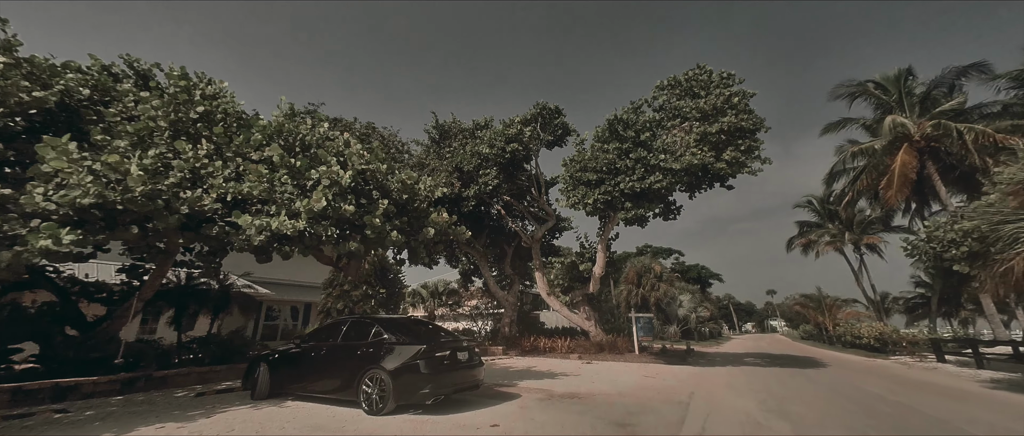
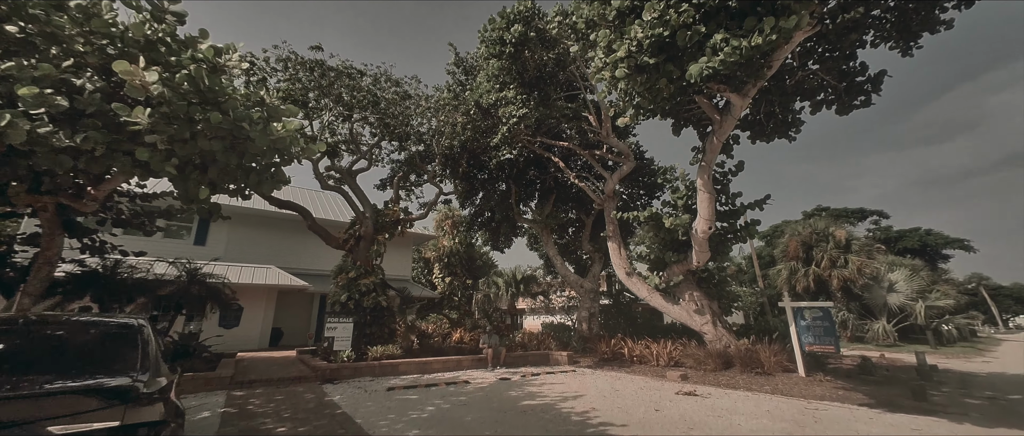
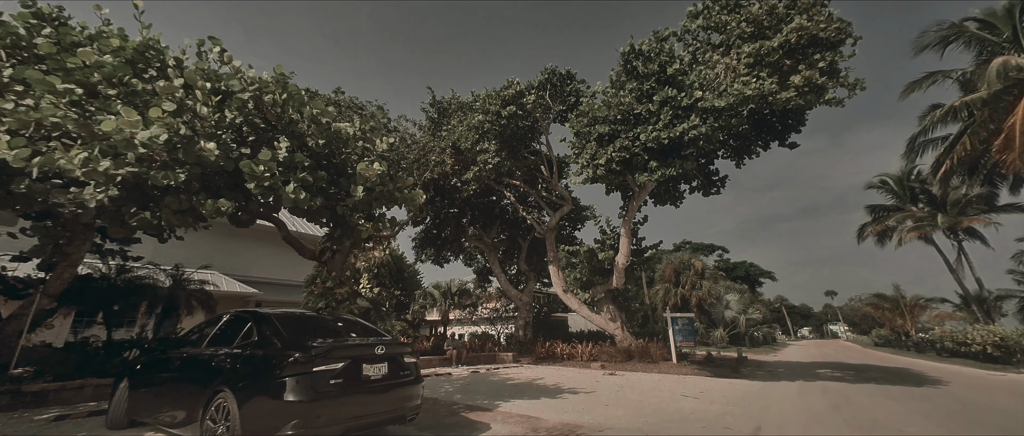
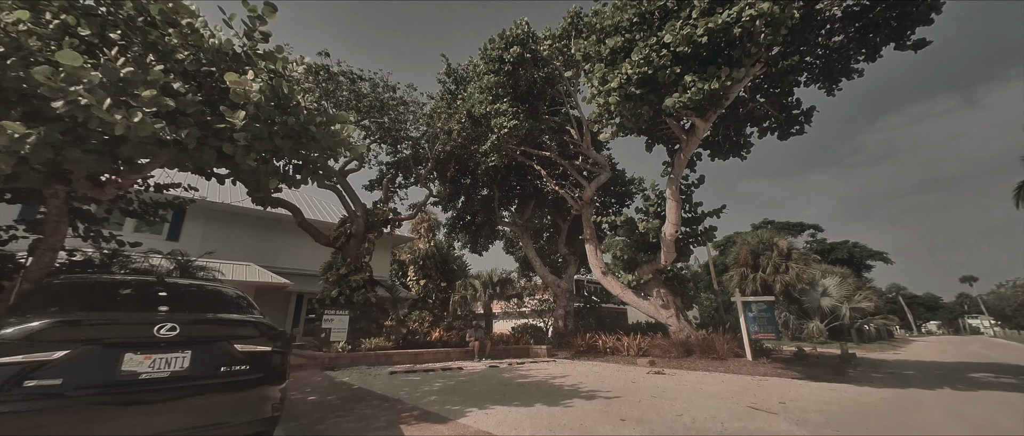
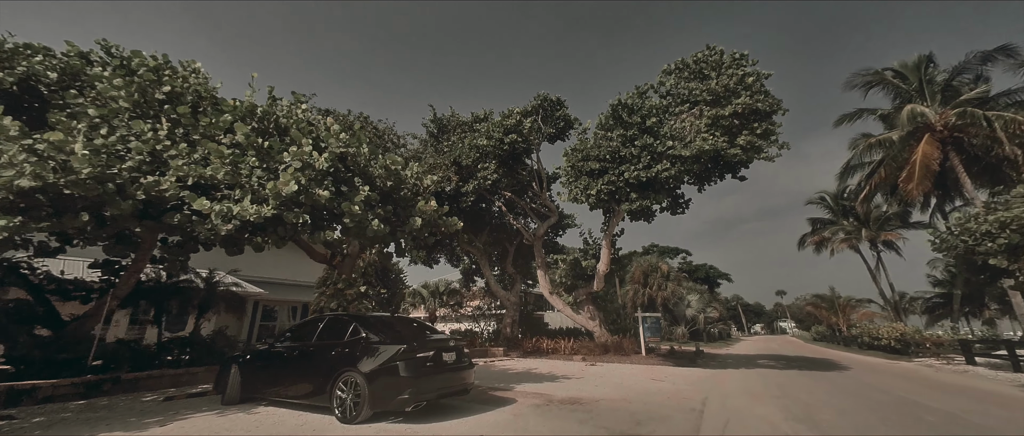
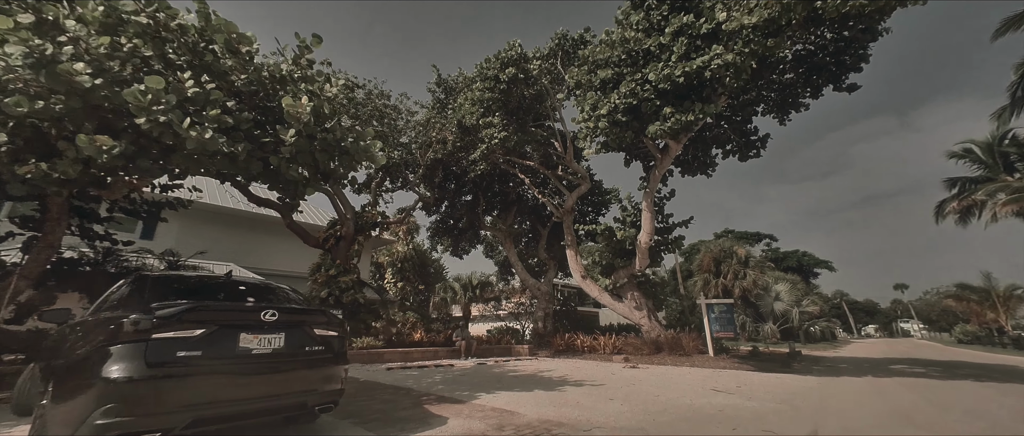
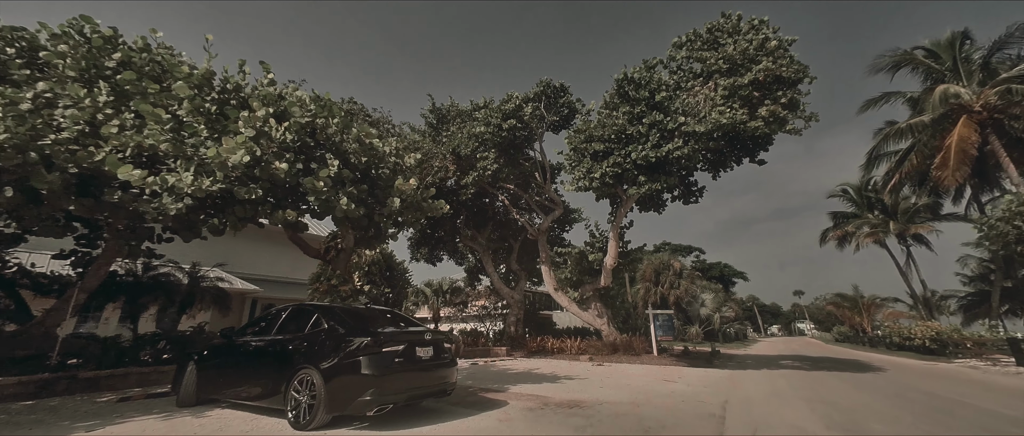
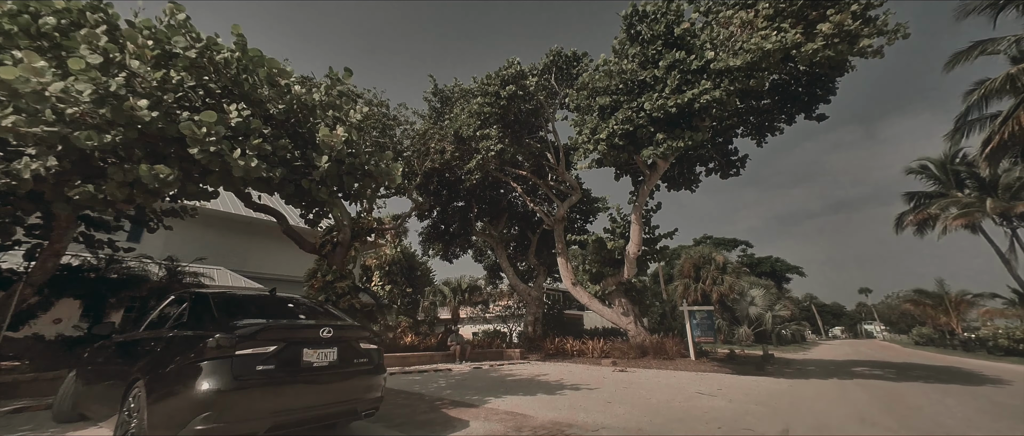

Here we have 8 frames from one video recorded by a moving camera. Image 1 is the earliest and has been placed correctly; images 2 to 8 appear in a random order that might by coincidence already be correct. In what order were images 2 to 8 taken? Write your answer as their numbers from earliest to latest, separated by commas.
5, 7, 3, 8, 6, 4, 2
